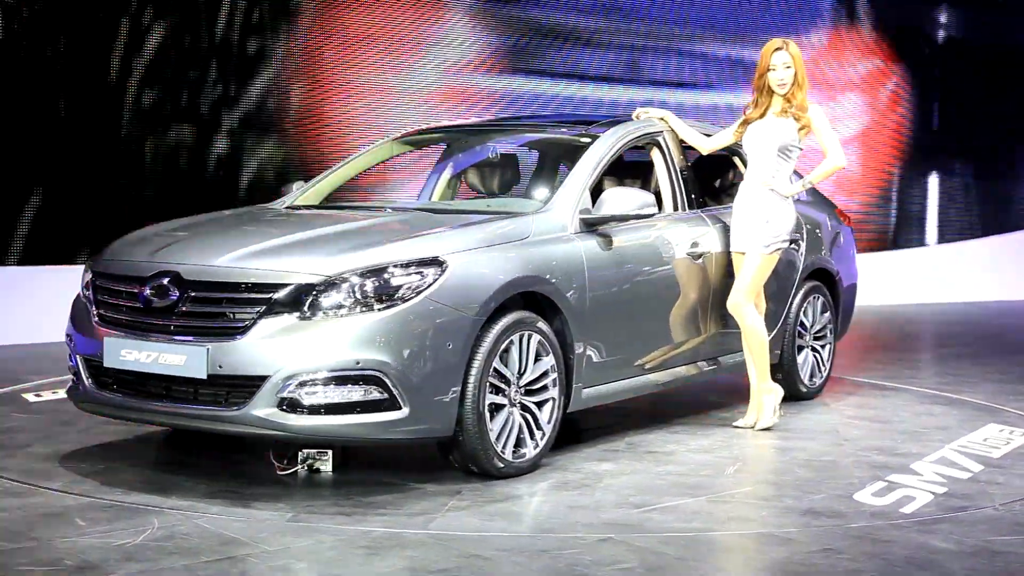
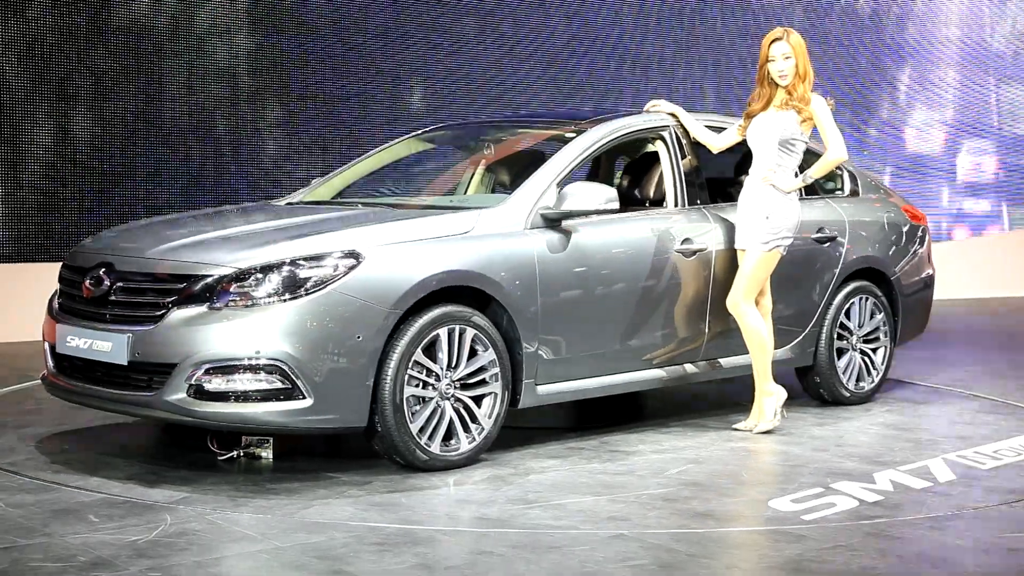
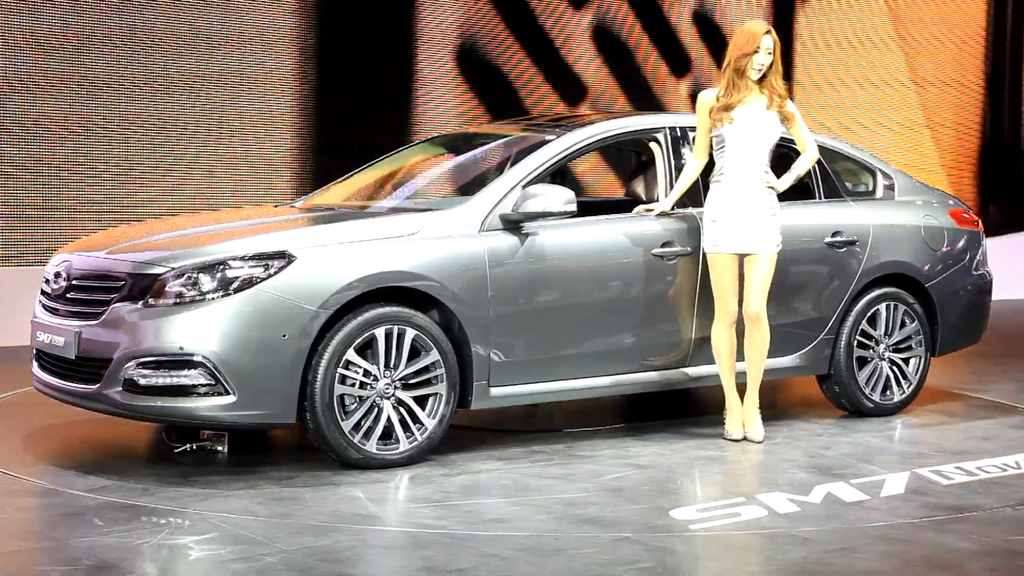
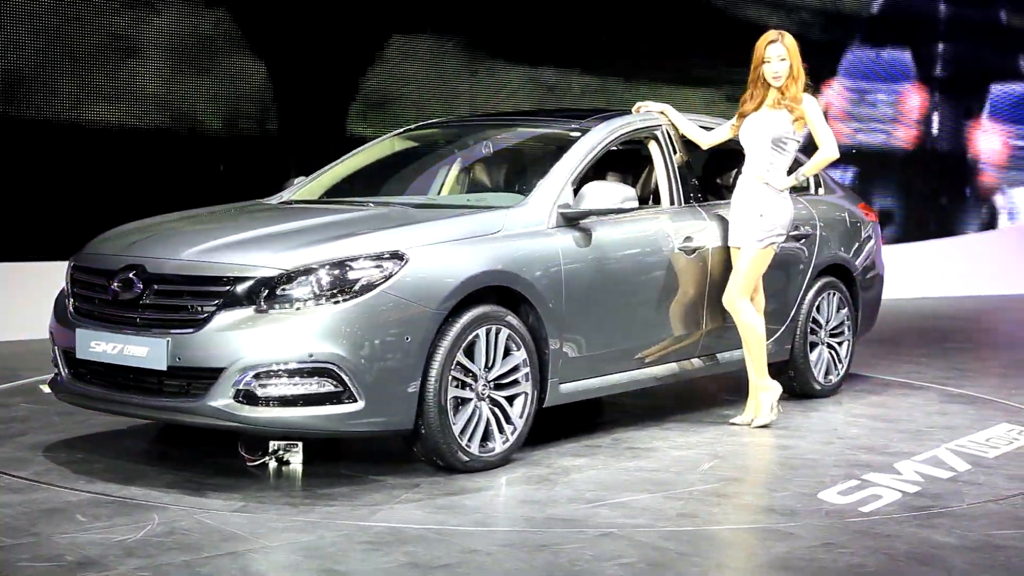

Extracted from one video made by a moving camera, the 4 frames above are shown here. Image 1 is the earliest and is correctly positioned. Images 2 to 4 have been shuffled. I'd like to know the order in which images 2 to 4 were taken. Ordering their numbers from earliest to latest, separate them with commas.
4, 2, 3
